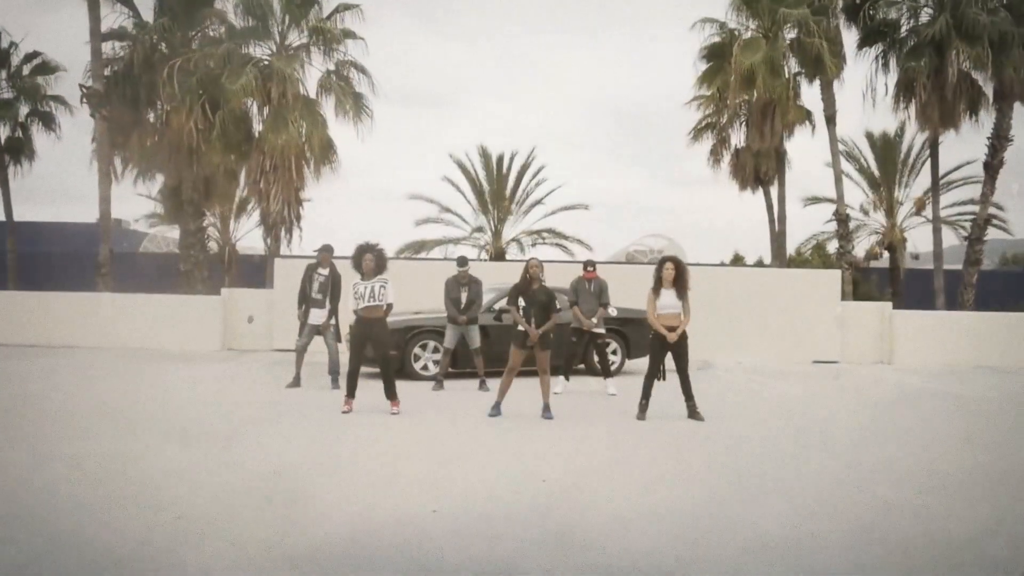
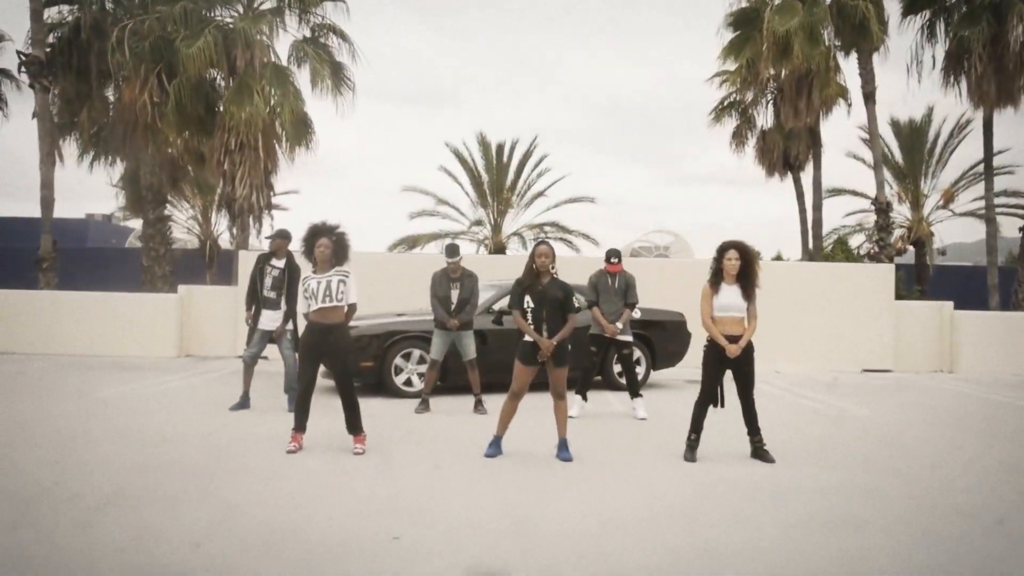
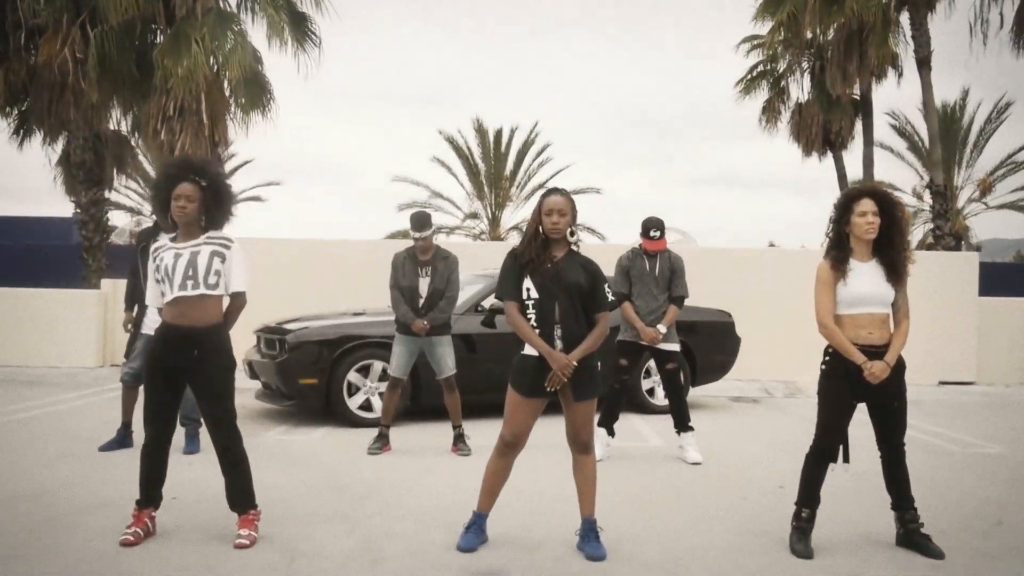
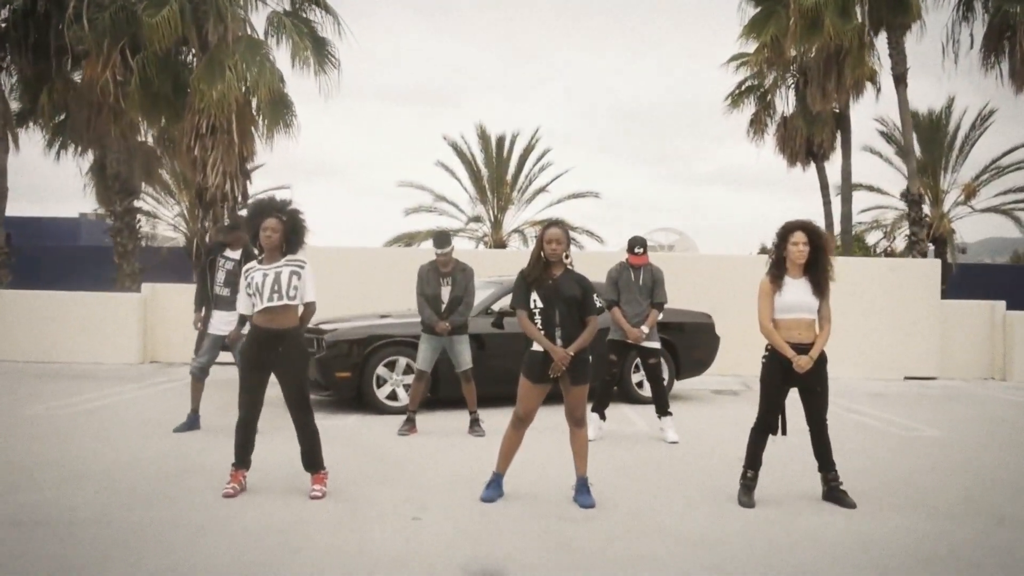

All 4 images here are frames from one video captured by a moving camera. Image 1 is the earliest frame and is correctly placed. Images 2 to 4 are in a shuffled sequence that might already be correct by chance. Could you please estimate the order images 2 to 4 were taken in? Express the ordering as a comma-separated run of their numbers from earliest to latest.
2, 4, 3
